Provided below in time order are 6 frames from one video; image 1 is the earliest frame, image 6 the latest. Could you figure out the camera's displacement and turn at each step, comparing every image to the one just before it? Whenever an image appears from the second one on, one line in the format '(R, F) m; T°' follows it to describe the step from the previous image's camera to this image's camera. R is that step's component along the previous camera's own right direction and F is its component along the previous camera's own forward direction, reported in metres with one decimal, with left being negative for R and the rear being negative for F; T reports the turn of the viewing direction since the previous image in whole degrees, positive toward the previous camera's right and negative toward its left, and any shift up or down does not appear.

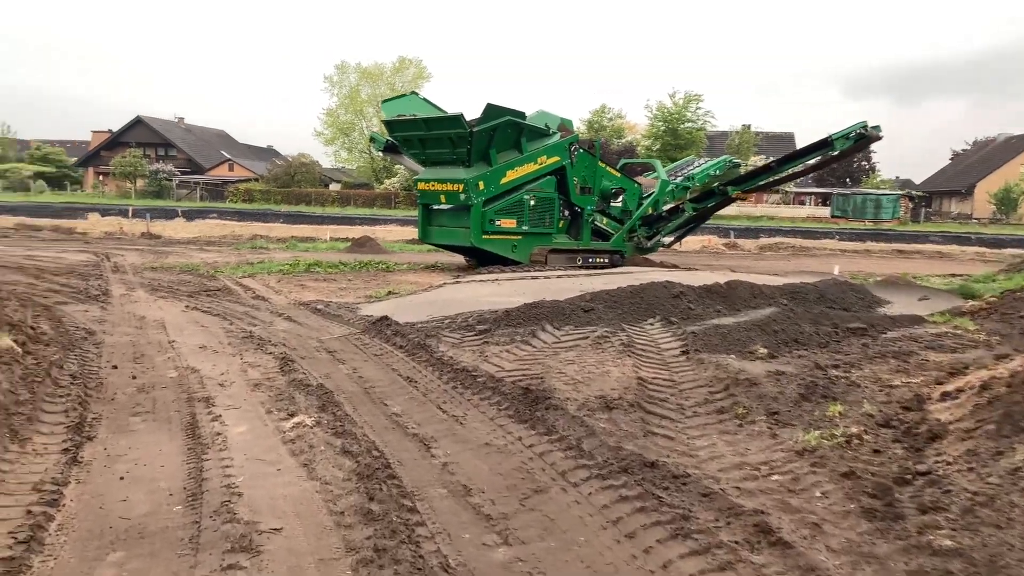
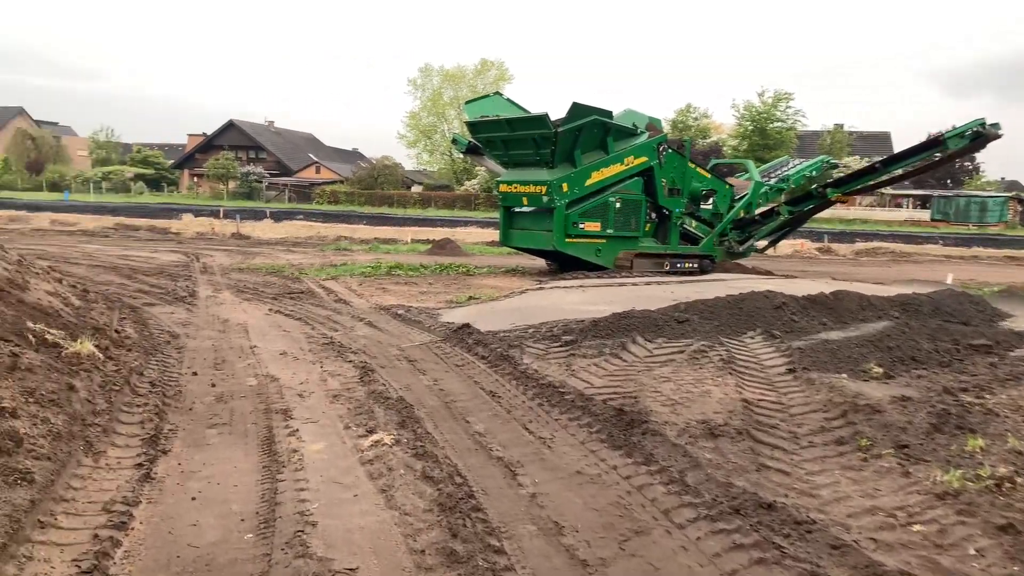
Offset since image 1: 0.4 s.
(-0.1, +0.5) m; -6°
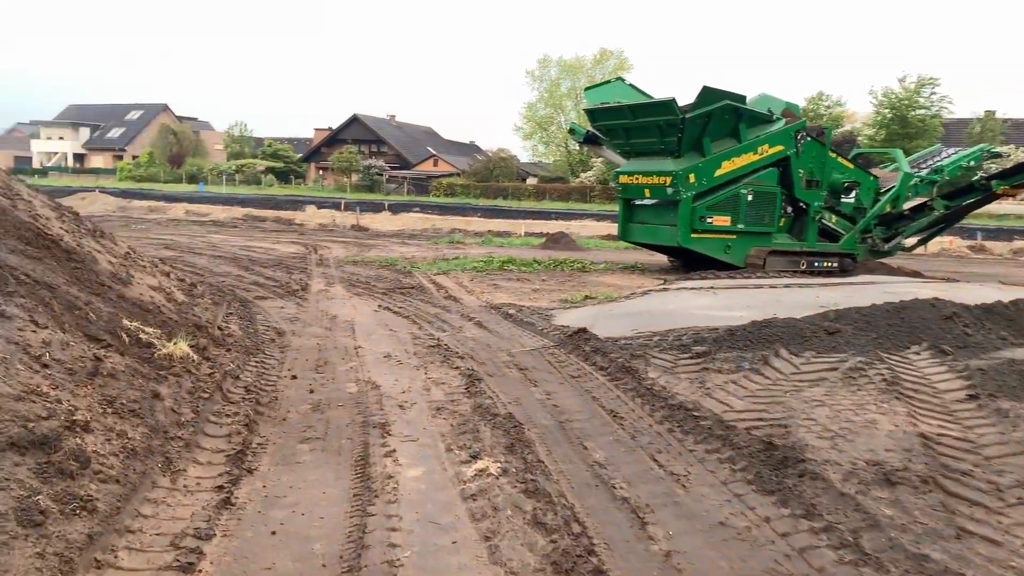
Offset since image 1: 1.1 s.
(-0.1, +0.8) m; -8°
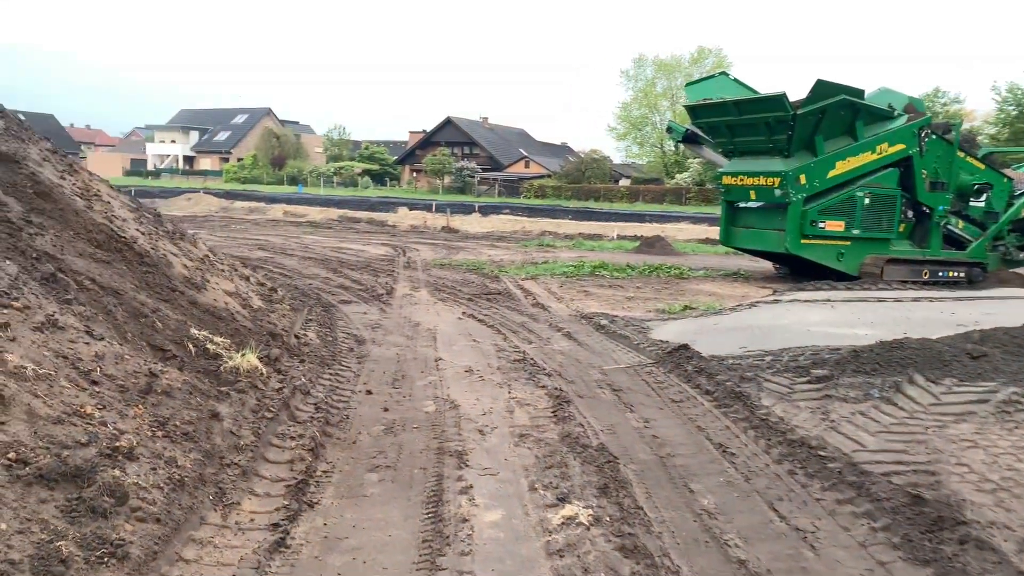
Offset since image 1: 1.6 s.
(0.0, +0.6) m; -6°
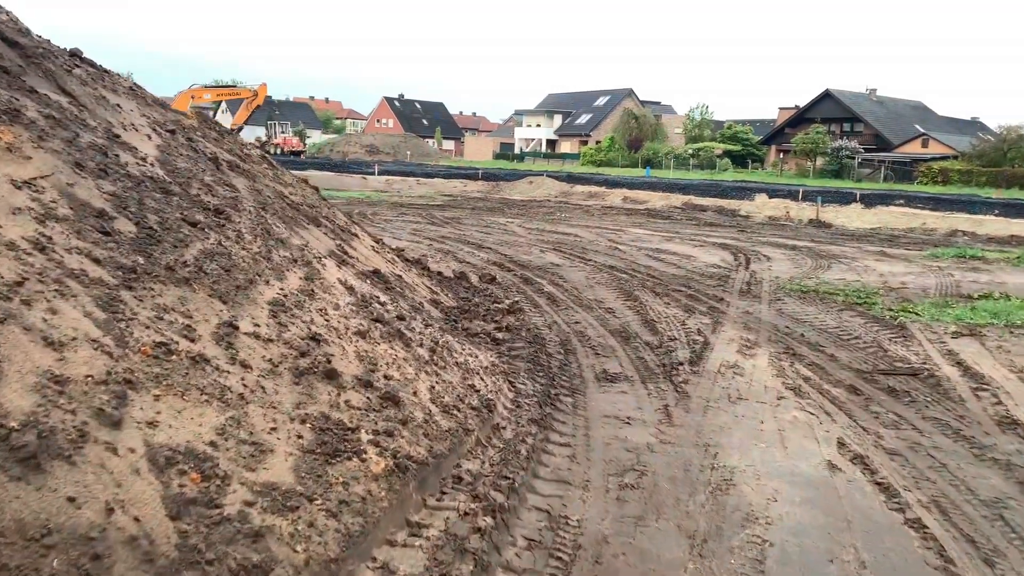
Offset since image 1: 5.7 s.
(-0.4, +5.0) m; -25°
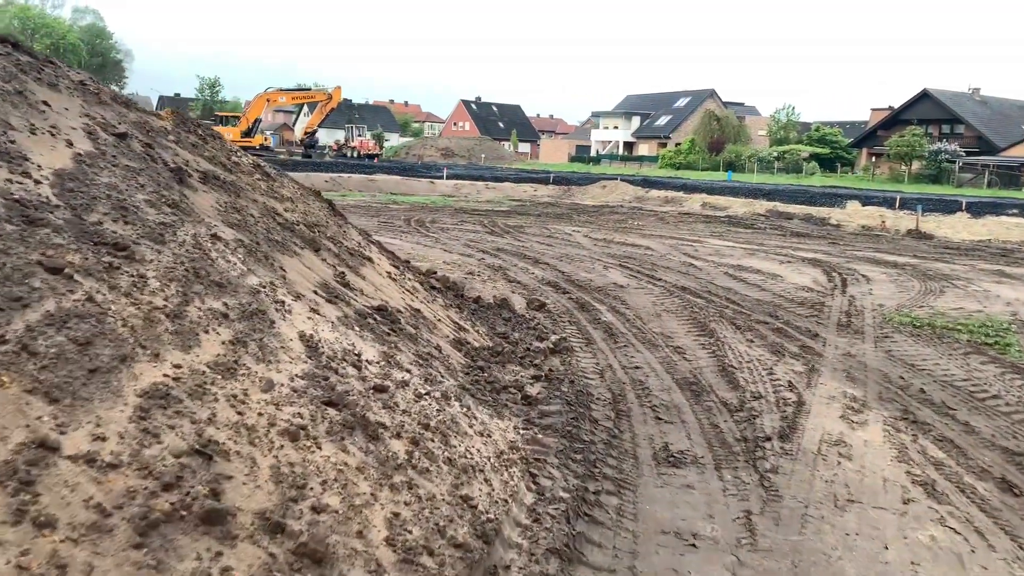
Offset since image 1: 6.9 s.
(+0.2, +1.3) m; -5°
